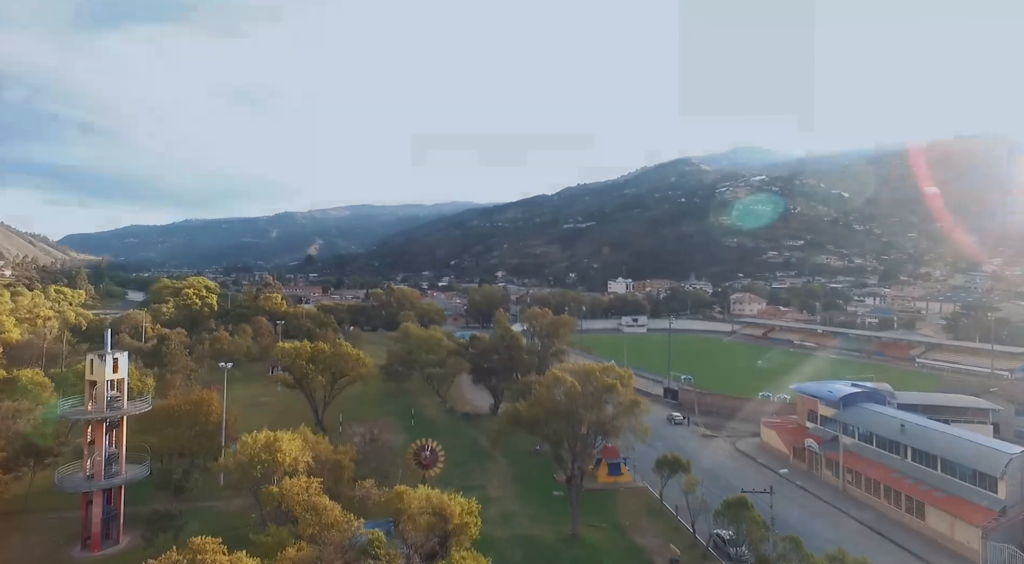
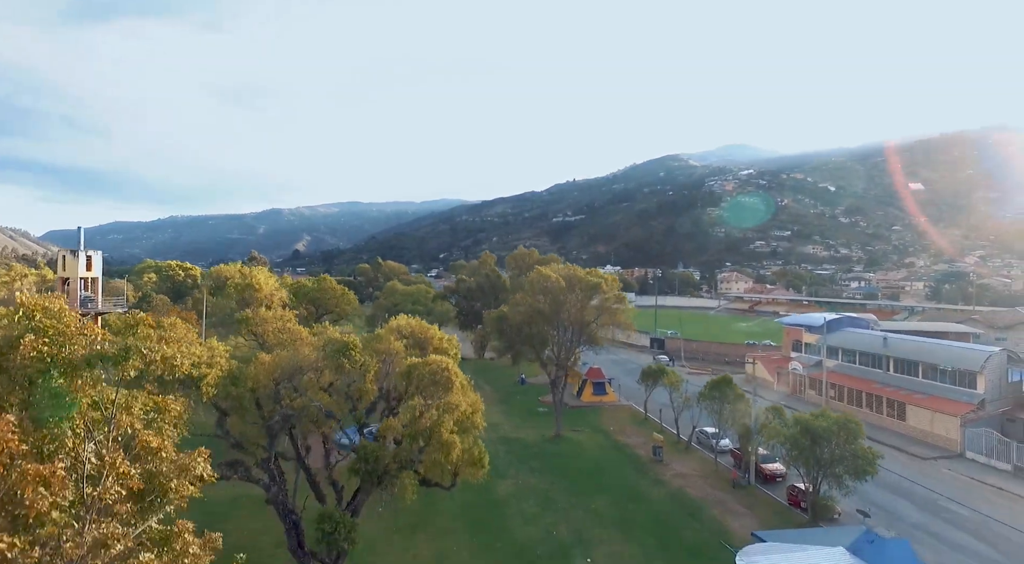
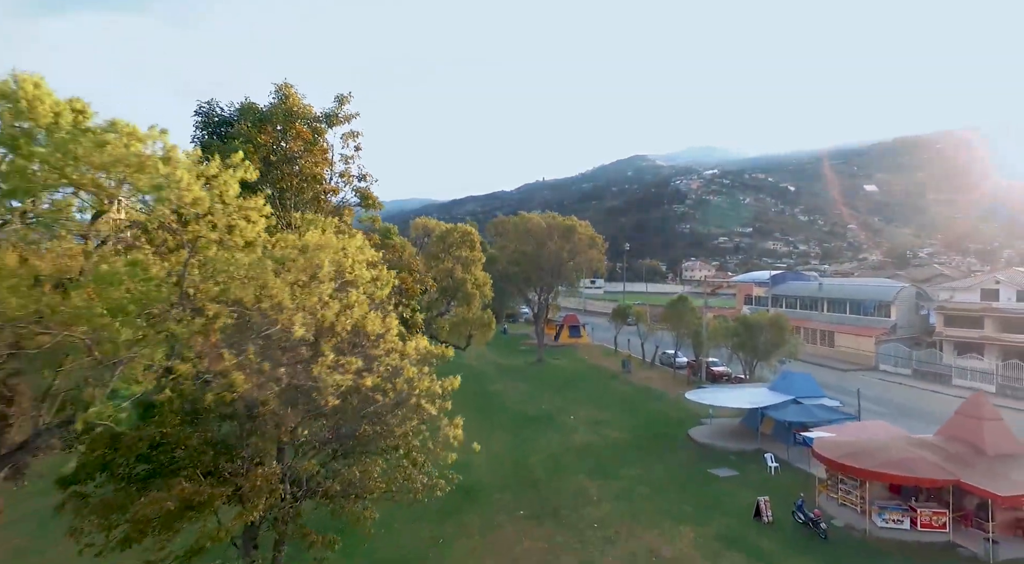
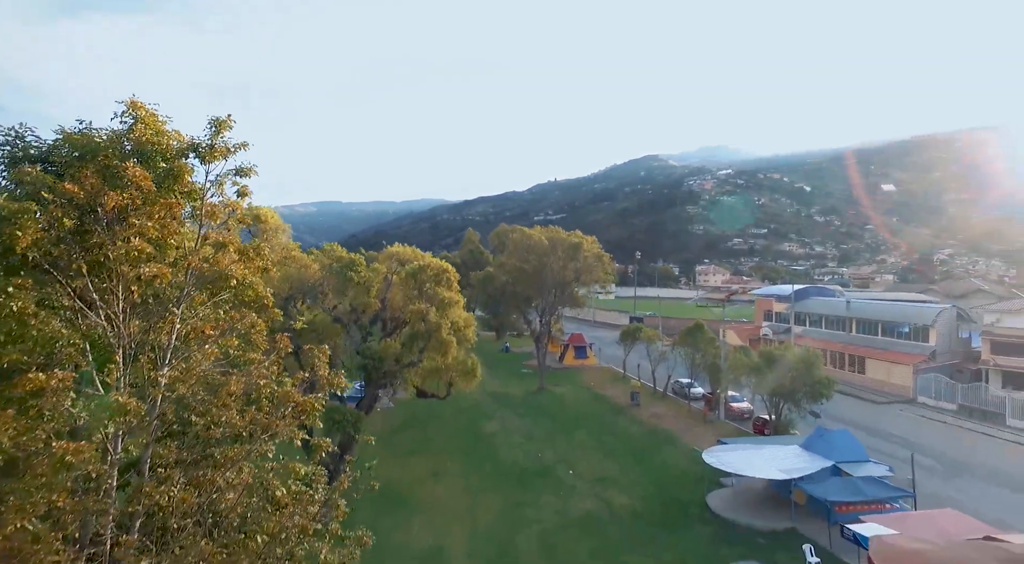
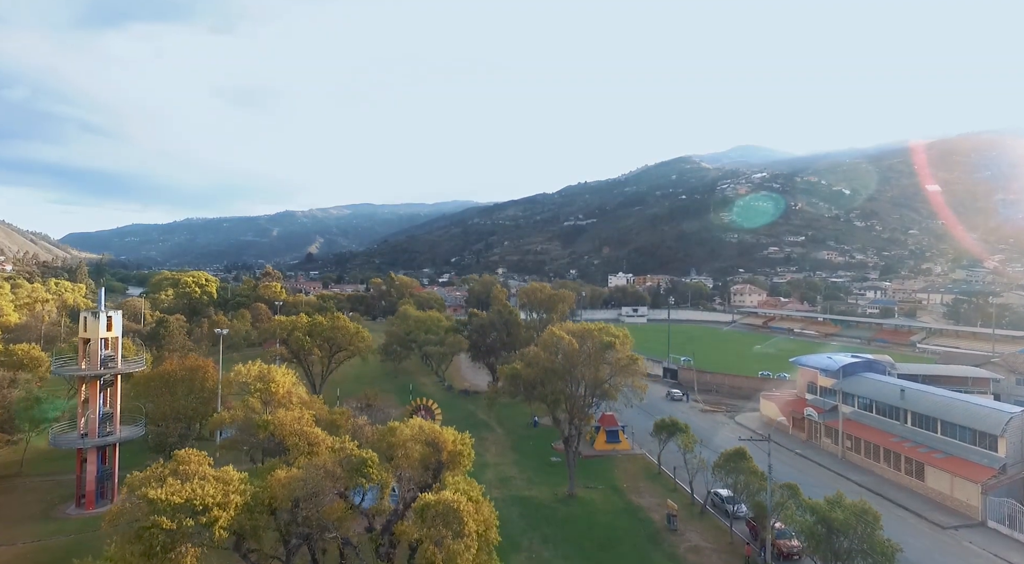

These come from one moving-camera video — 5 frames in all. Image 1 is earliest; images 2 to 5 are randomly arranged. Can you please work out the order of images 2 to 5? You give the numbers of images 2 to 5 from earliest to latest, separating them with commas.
5, 2, 4, 3
